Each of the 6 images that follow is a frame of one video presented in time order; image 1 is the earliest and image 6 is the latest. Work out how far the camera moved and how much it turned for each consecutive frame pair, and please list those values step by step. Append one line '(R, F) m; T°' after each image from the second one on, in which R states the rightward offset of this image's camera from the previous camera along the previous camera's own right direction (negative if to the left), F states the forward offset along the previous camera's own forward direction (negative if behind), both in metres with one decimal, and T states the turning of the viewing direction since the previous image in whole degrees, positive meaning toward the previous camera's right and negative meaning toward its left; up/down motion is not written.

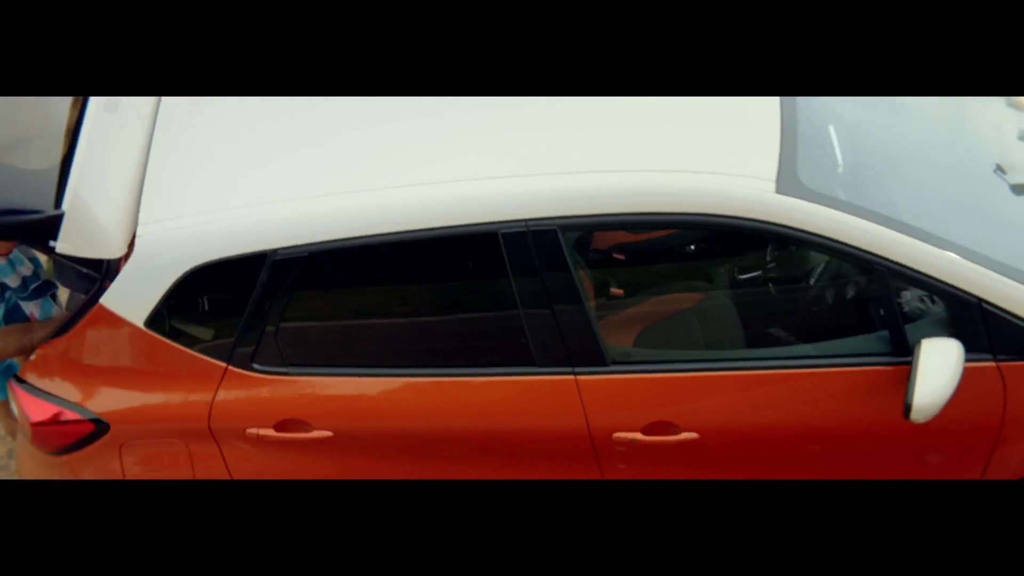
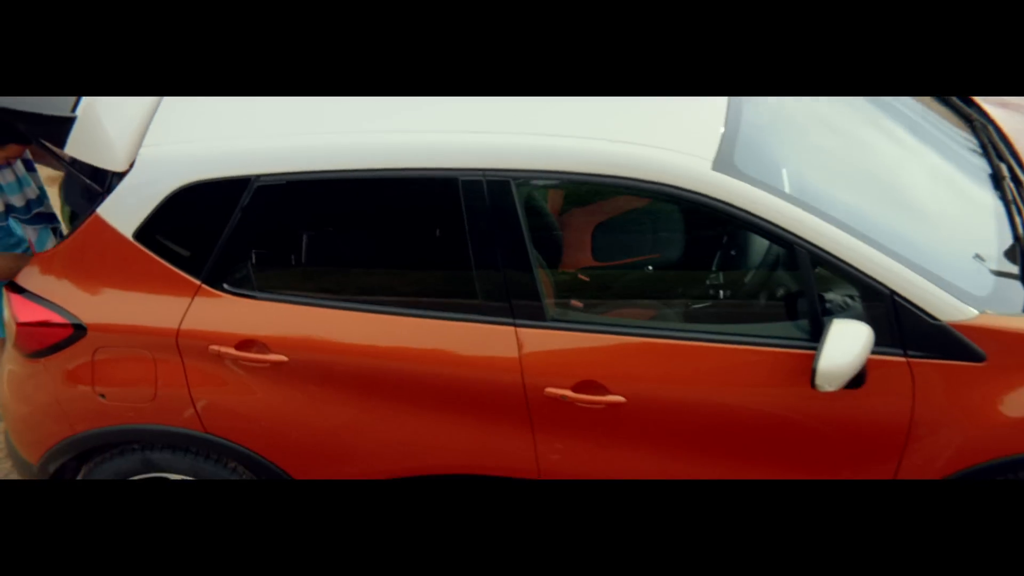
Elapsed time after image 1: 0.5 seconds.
(+0.4, -0.4) m; -5°
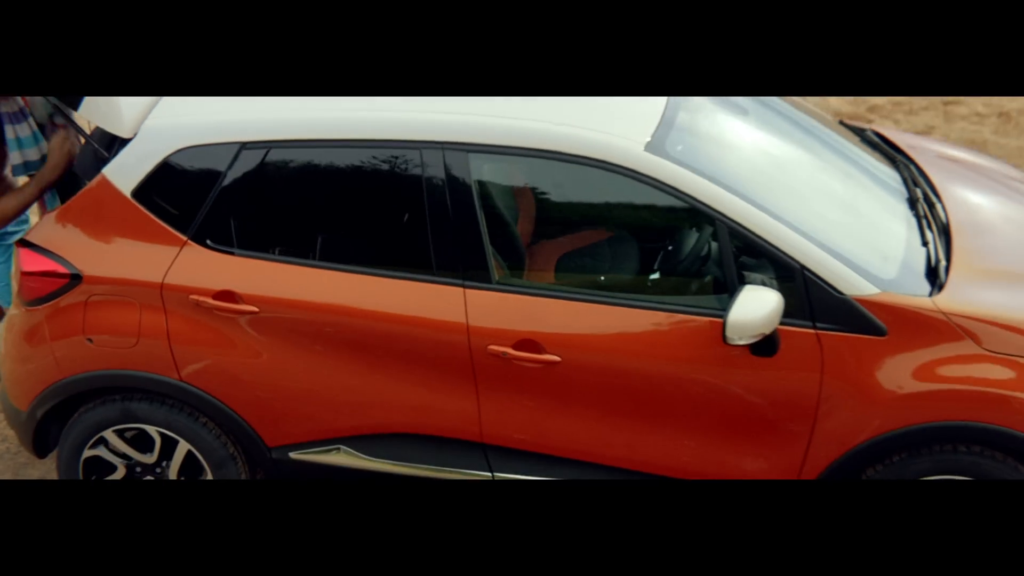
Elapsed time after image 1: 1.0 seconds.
(+0.1, -0.3) m; +2°
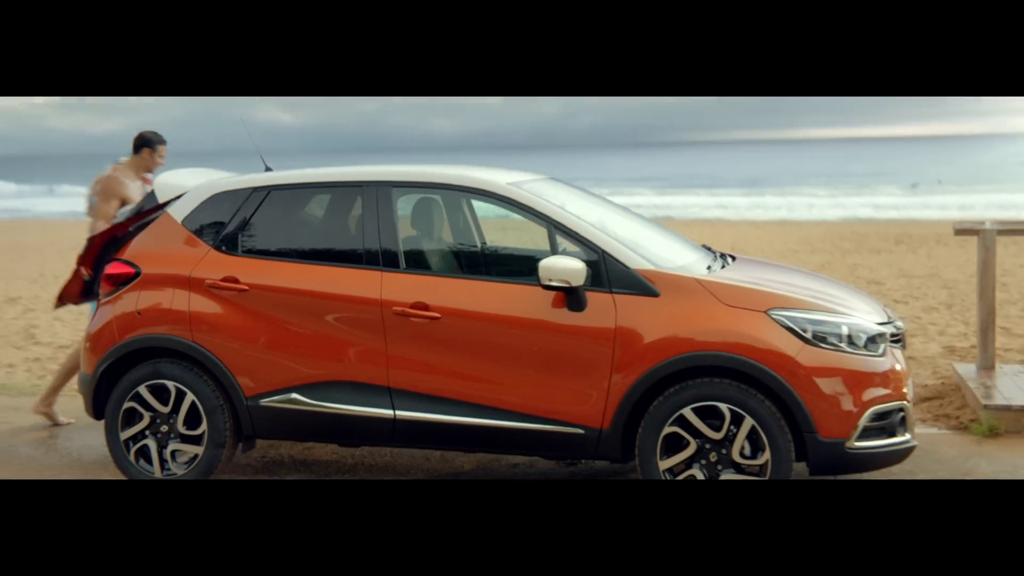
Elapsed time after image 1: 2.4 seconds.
(+0.6, -1.7) m; -1°
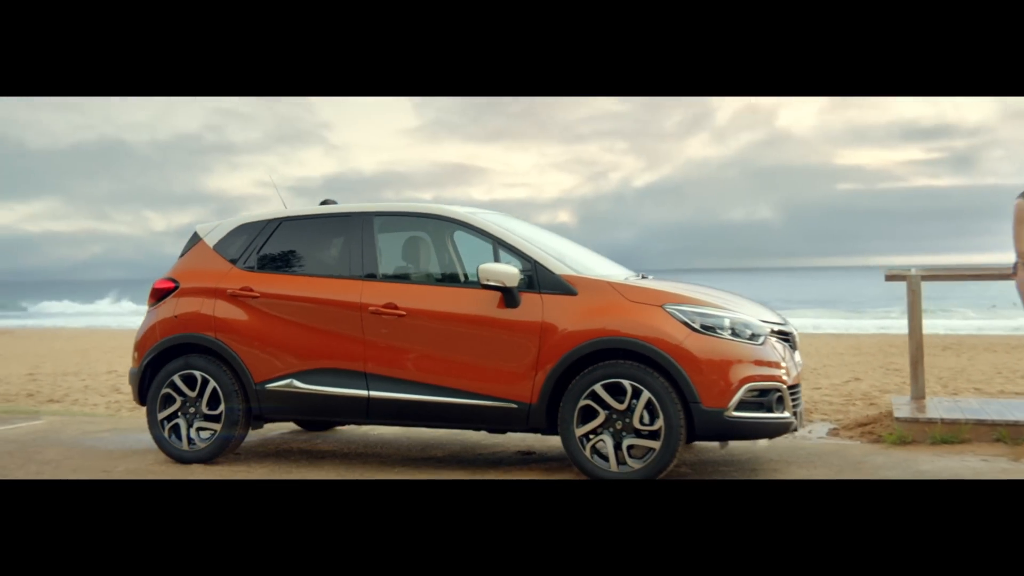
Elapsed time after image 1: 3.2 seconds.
(+0.8, -1.2) m; -5°
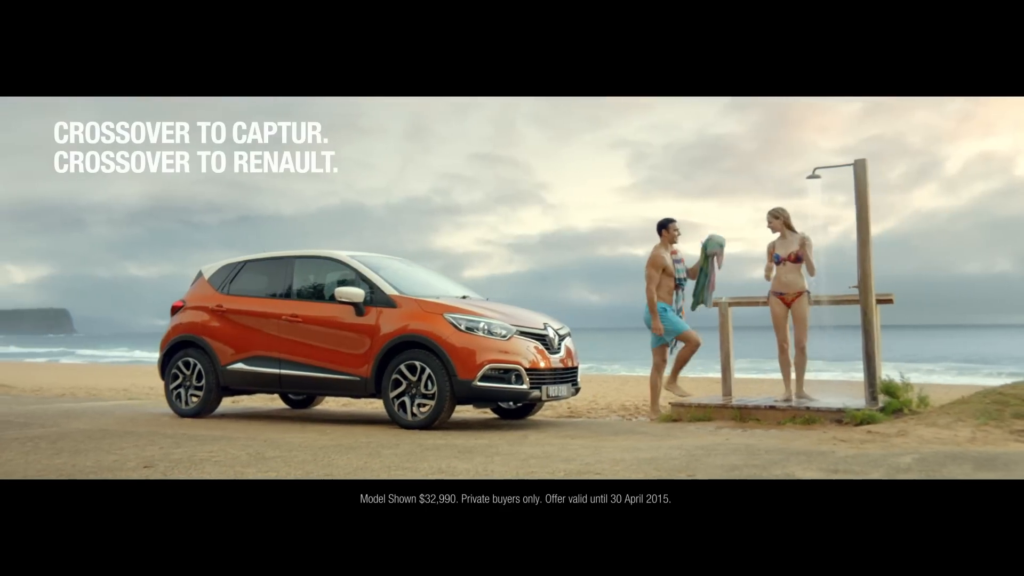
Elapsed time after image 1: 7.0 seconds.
(+3.6, -2.7) m; -14°
